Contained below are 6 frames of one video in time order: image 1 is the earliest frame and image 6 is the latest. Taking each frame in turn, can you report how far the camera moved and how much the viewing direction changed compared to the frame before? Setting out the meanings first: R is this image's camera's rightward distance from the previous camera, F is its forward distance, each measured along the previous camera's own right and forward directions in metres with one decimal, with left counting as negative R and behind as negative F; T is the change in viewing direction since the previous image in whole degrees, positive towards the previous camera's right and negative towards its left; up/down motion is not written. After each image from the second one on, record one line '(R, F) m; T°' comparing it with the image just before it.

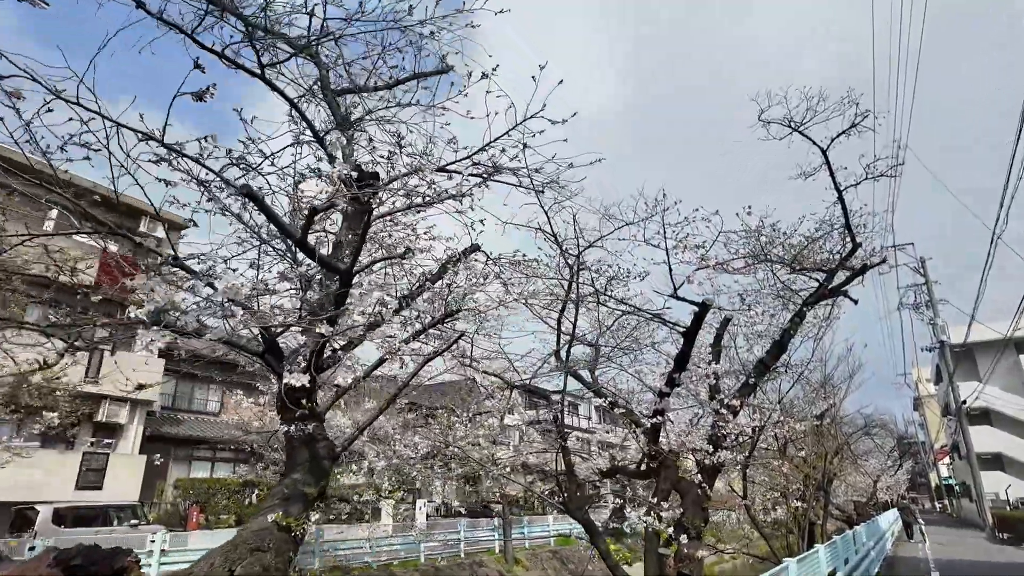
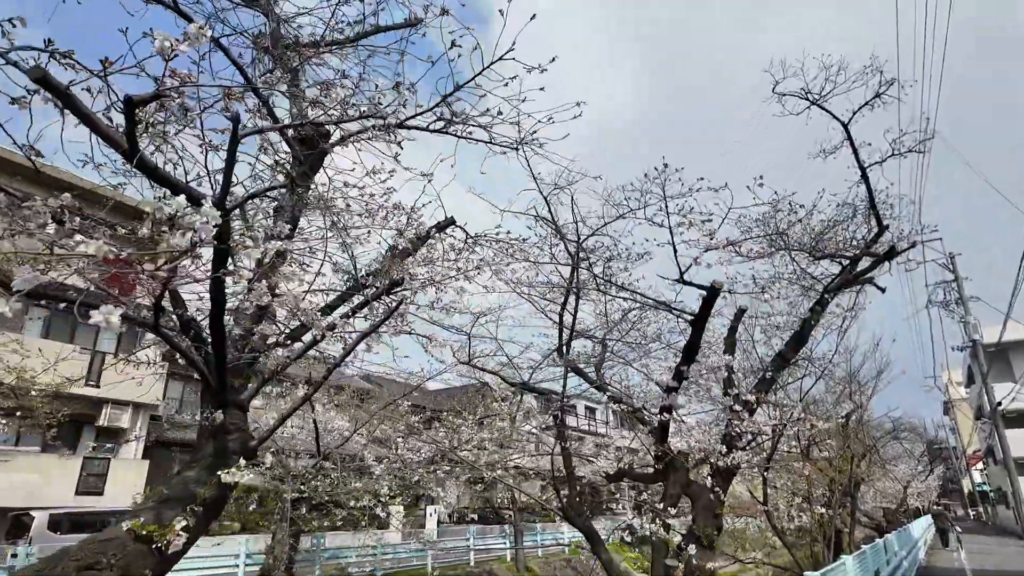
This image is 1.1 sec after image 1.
(+0.2, +0.5) m; -2°
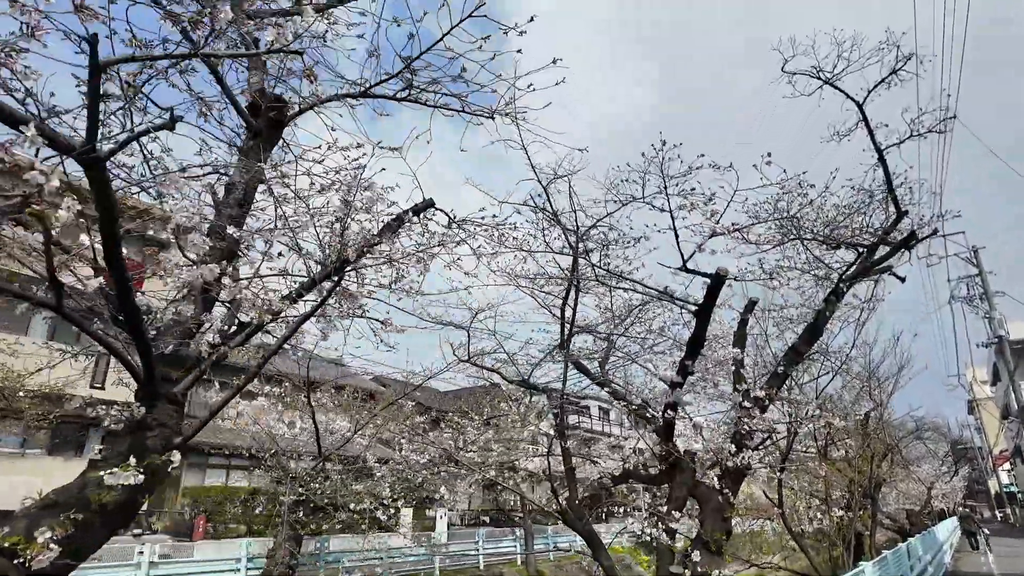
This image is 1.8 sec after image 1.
(+0.2, +0.3) m; -1°
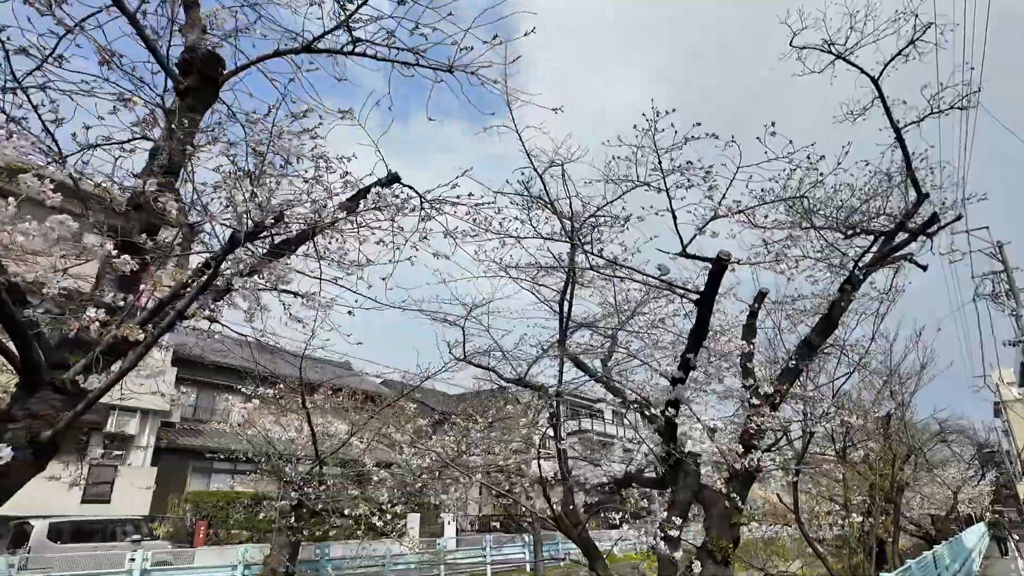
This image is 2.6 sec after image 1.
(+0.2, +0.3) m; -1°
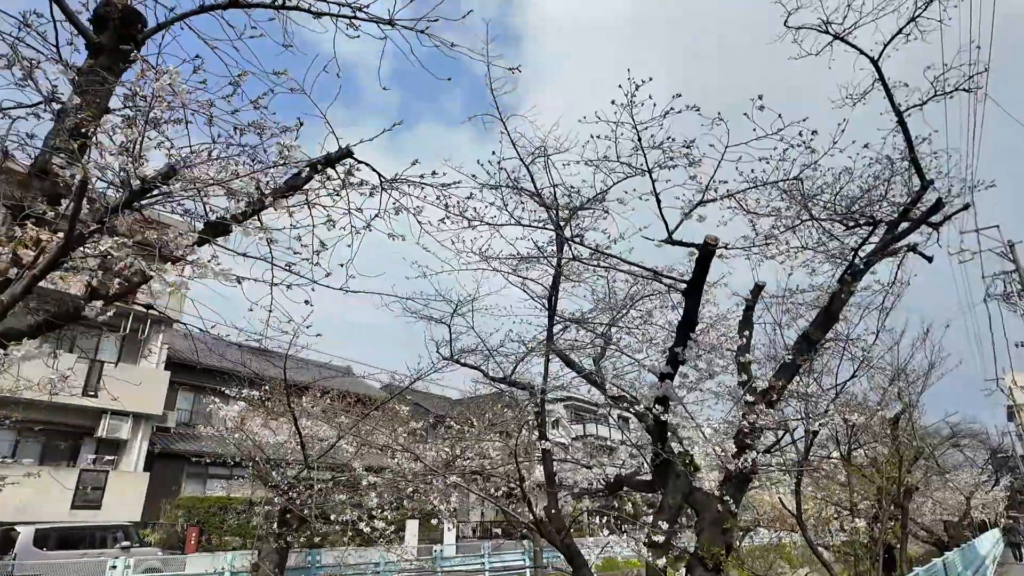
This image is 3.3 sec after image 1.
(+0.2, +0.3) m; -1°
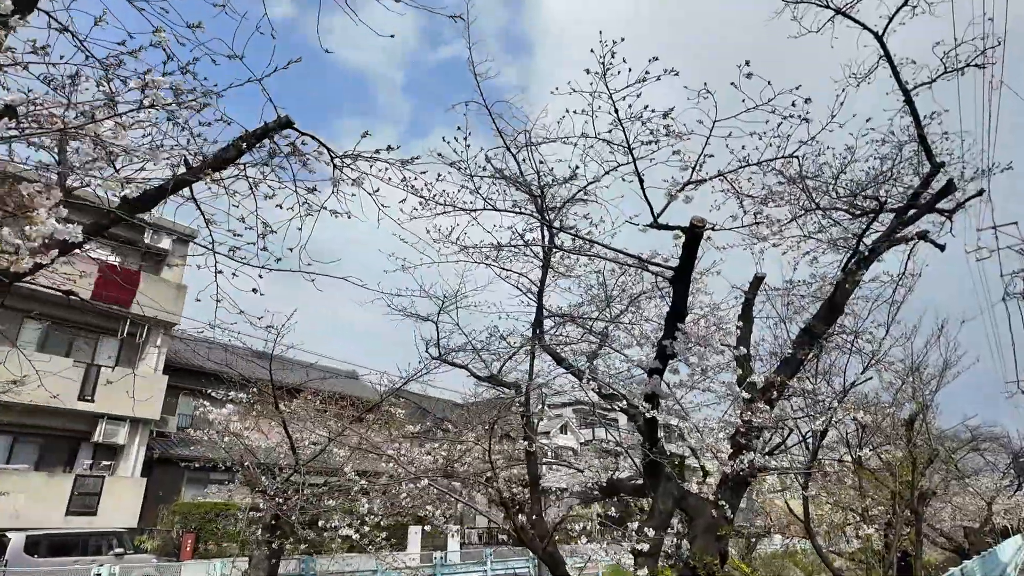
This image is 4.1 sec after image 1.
(+0.2, +0.3) m; -1°
